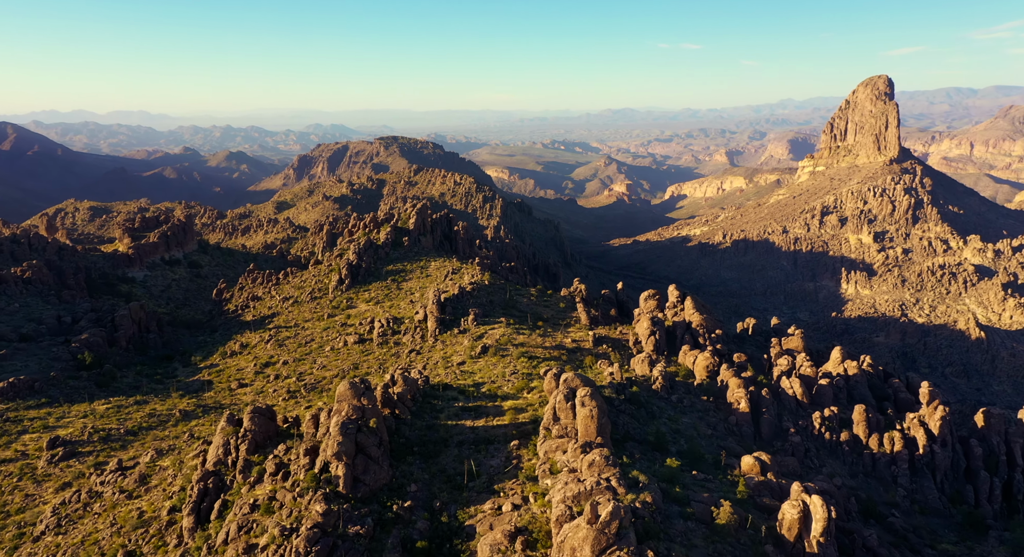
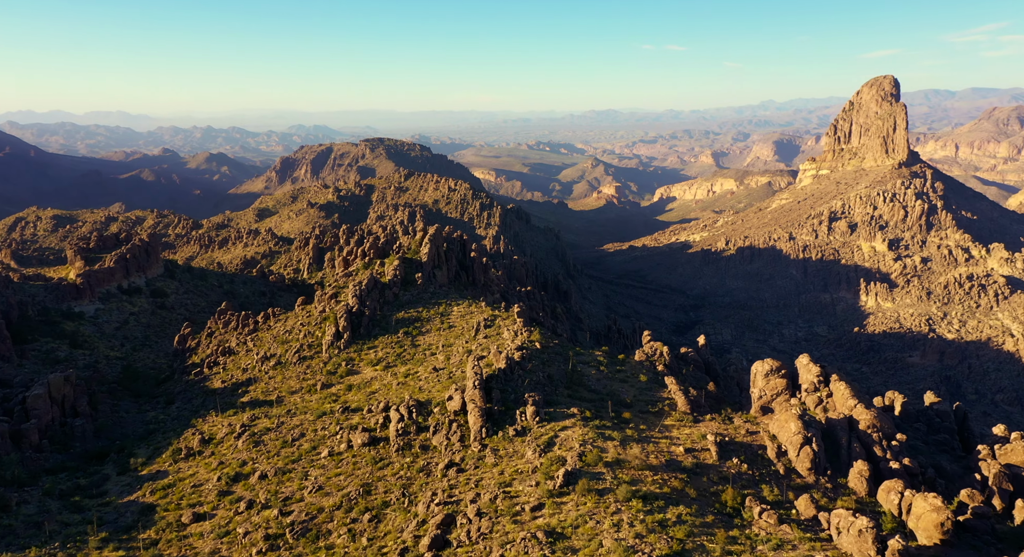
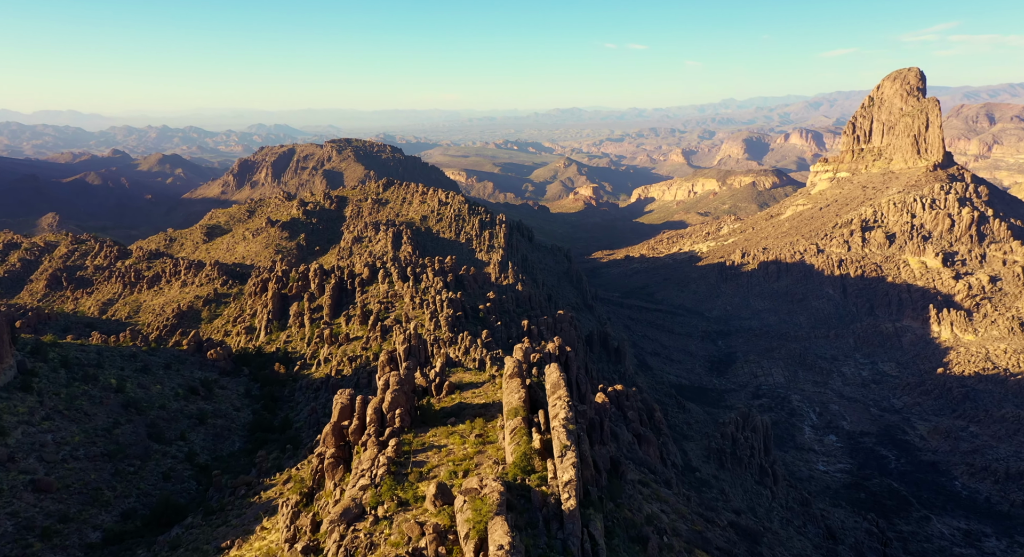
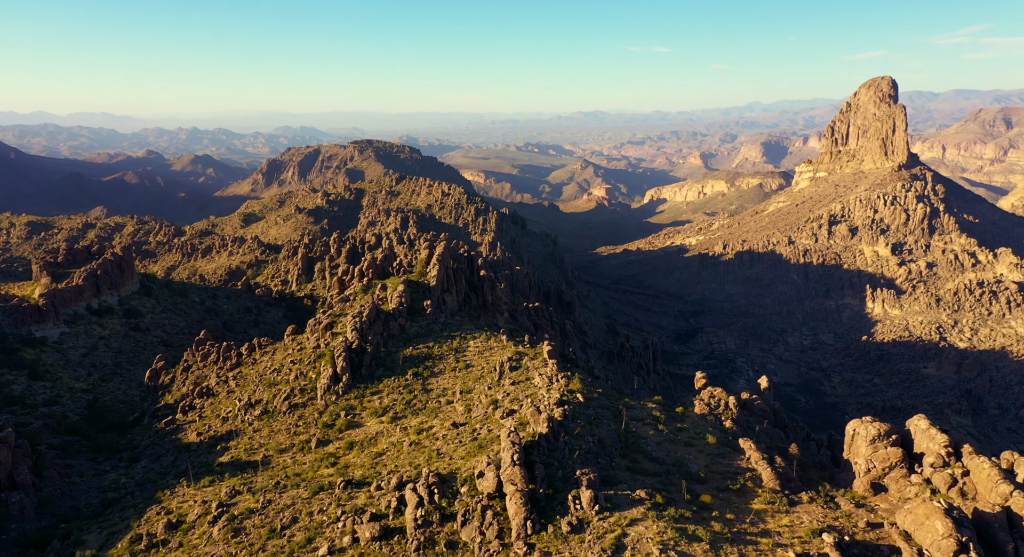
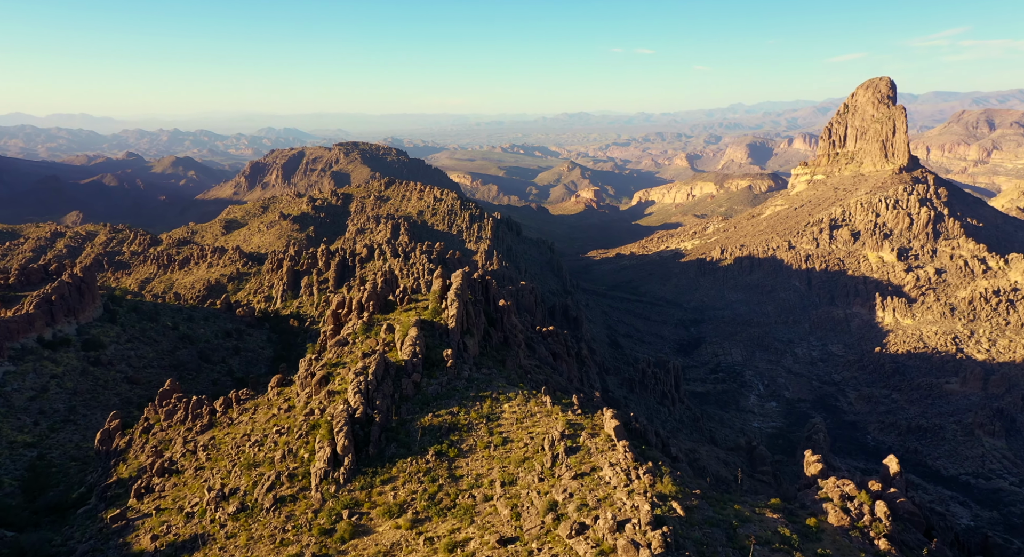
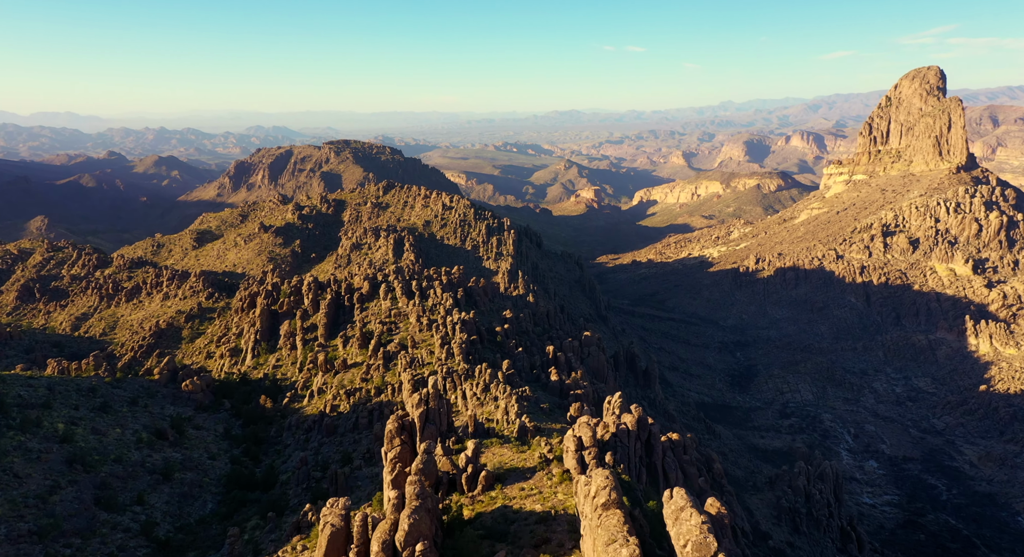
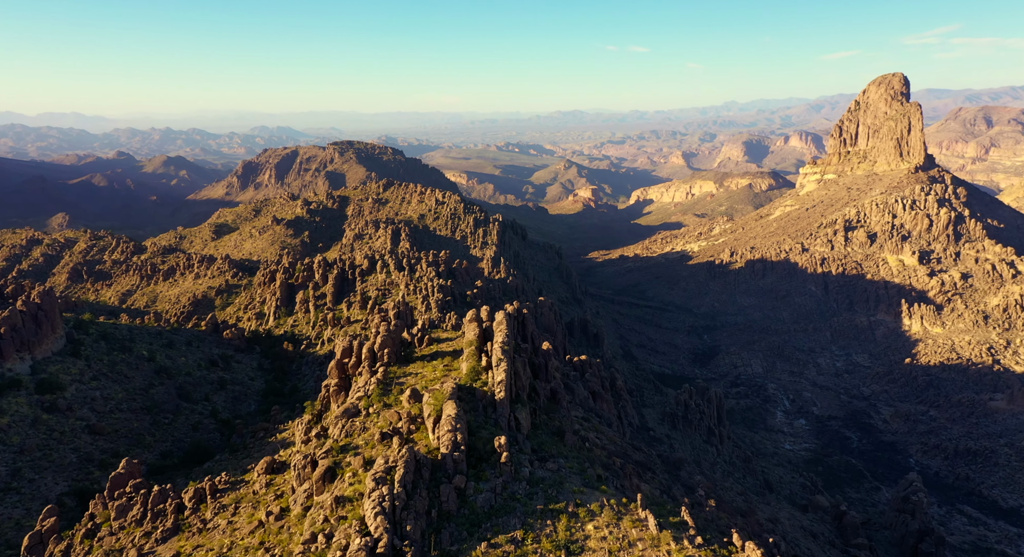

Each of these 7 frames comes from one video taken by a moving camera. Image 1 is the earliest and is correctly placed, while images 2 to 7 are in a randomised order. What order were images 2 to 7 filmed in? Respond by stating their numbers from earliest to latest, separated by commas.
2, 4, 5, 7, 3, 6
